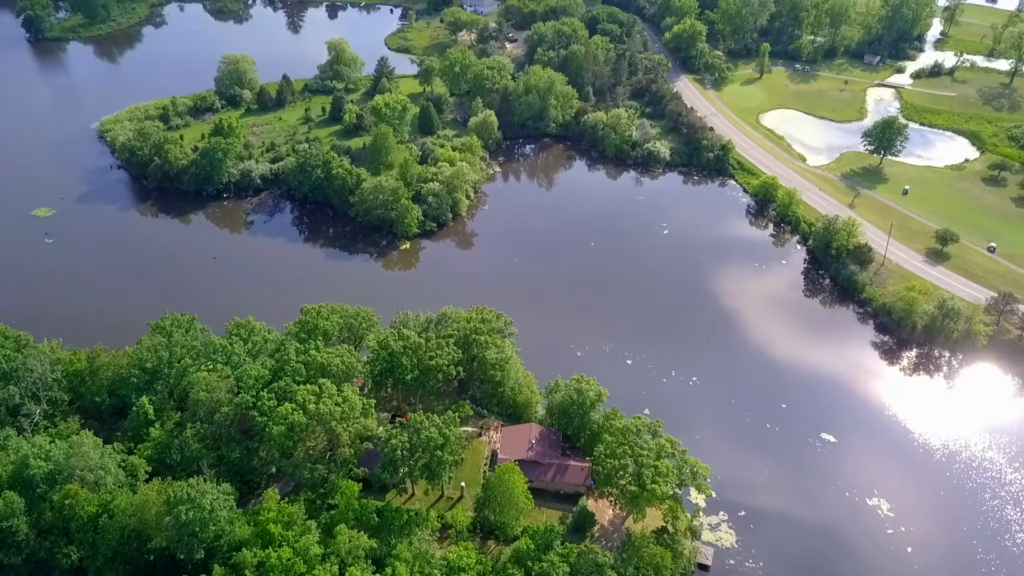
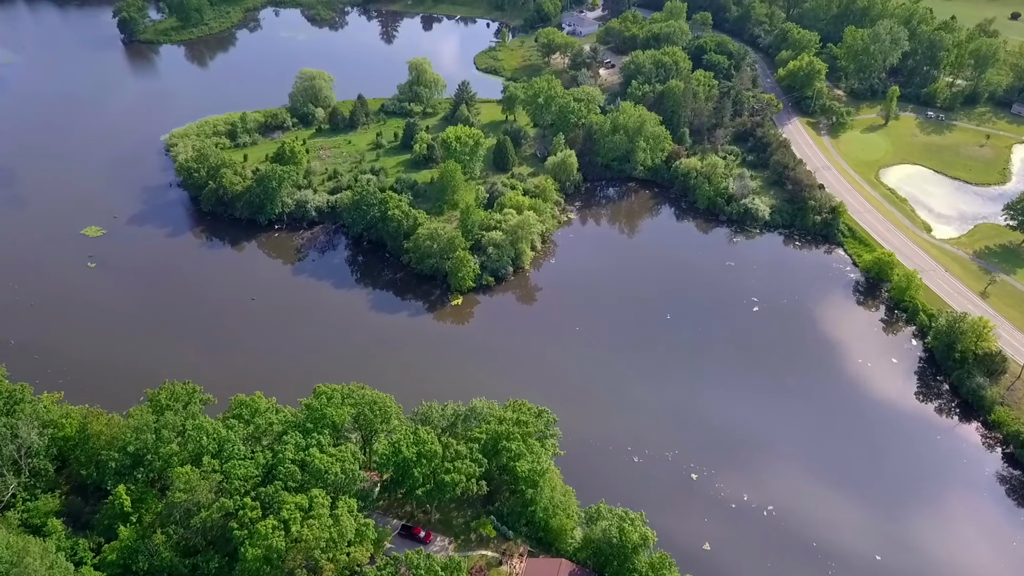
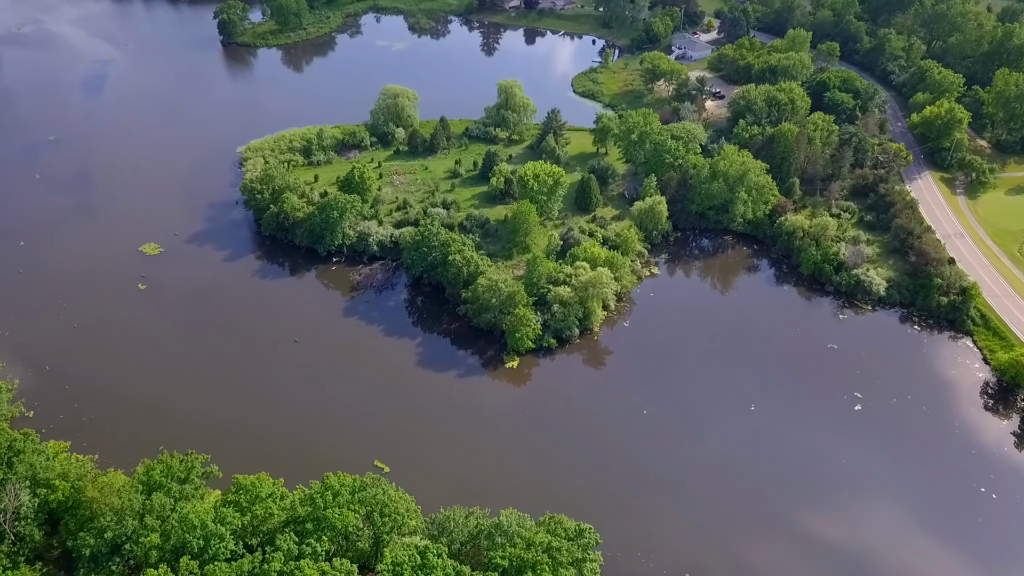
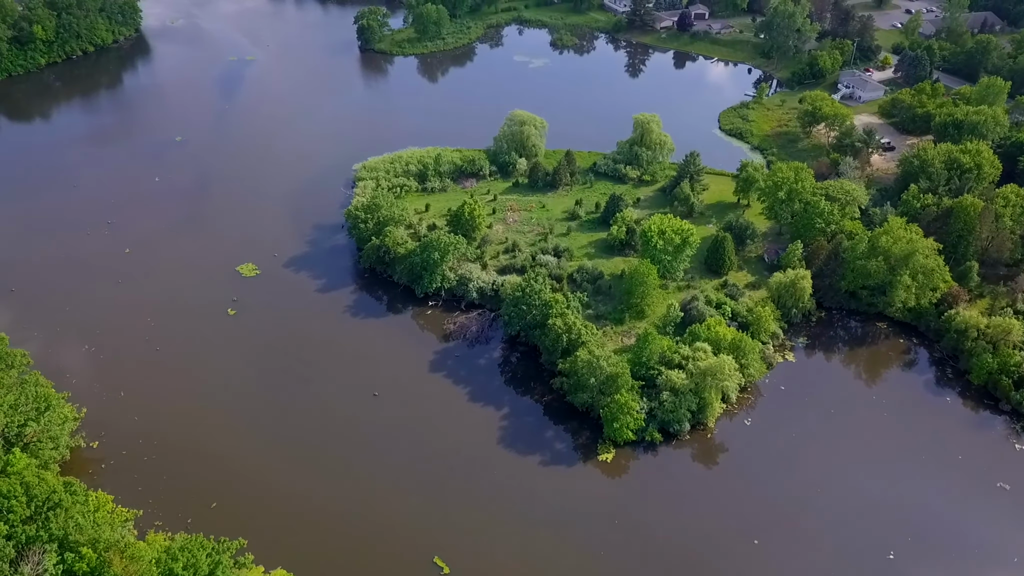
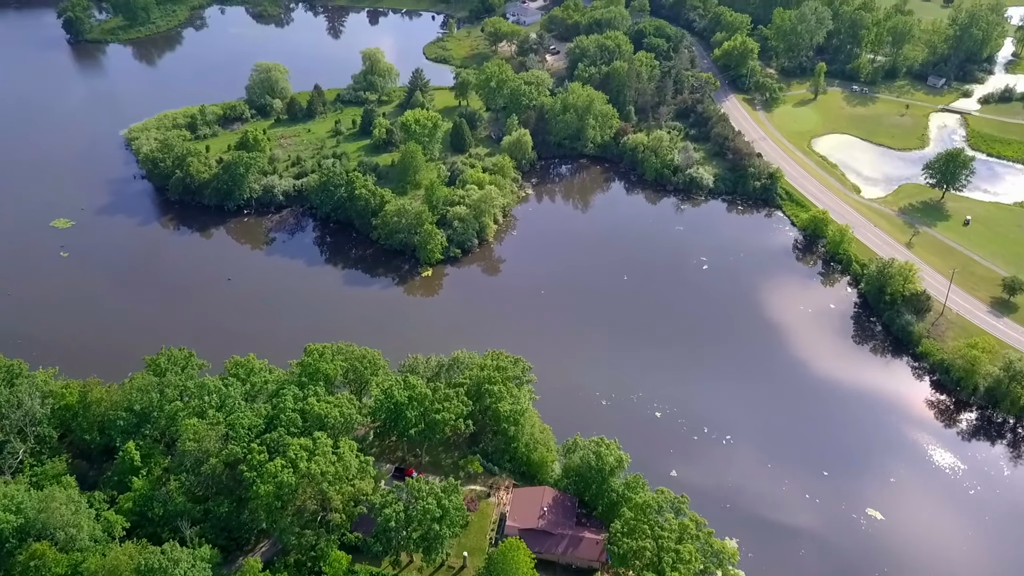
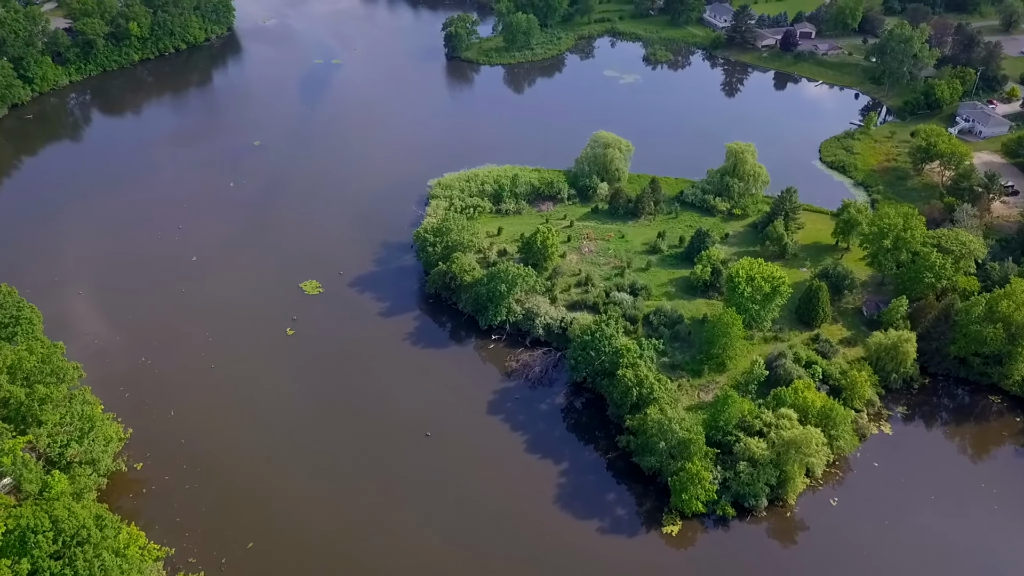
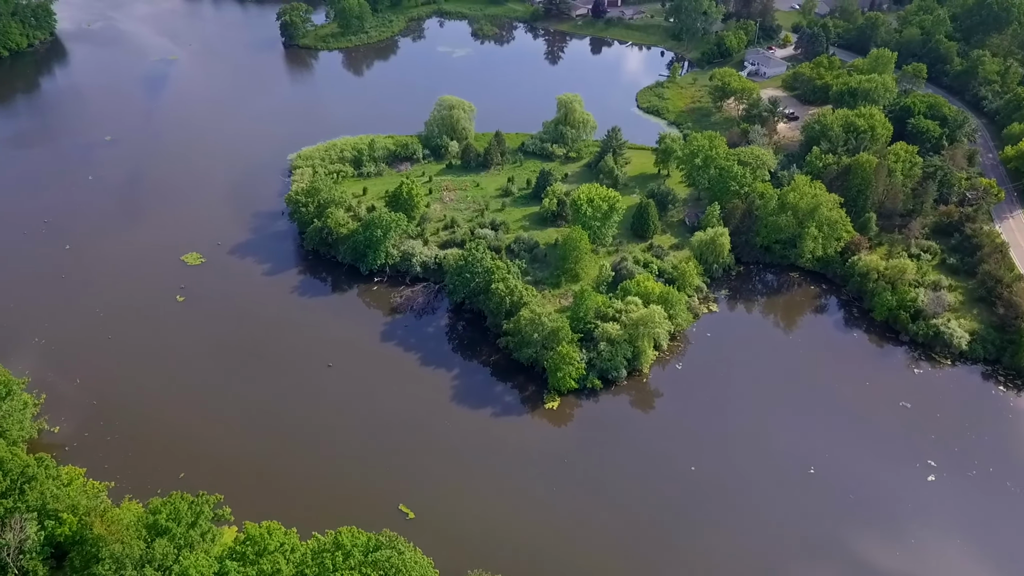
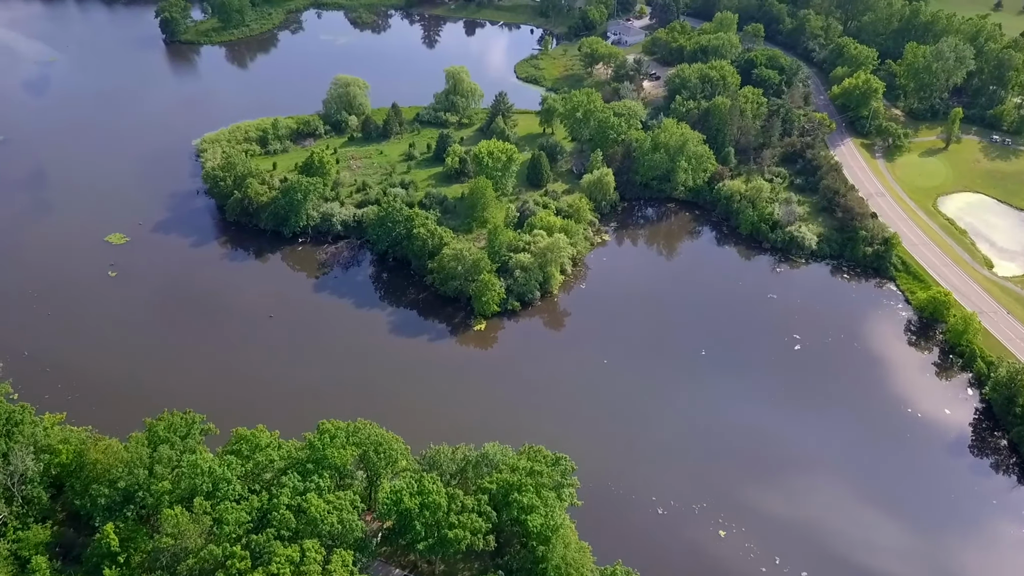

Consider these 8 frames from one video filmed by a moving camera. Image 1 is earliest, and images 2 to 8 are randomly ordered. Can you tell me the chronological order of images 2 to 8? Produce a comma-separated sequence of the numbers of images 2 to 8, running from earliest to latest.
5, 2, 8, 3, 7, 4, 6
